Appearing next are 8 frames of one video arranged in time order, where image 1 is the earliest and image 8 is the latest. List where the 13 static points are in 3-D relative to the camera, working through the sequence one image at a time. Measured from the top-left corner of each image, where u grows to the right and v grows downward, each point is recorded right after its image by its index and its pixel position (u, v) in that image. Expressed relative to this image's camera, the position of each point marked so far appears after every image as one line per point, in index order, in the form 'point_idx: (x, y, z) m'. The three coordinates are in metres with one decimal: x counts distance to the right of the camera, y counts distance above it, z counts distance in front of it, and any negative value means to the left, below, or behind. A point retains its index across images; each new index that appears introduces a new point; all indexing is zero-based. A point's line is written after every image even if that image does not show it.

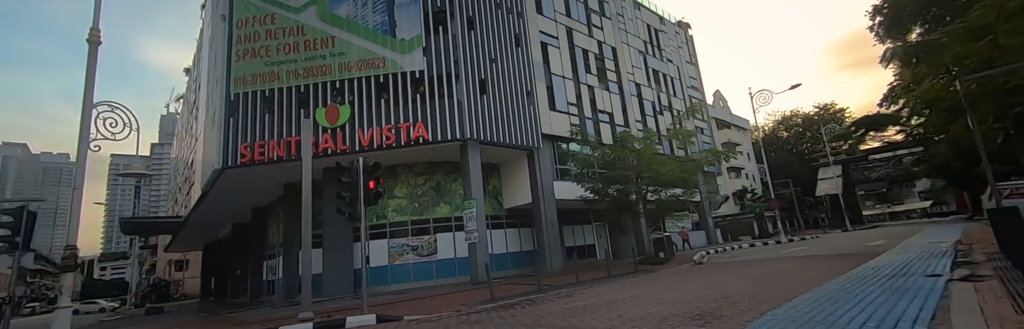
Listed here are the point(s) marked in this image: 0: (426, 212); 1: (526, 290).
0: (-4.0, -2.1, +19.1) m
1: (+0.4, -3.7, +12.3) m
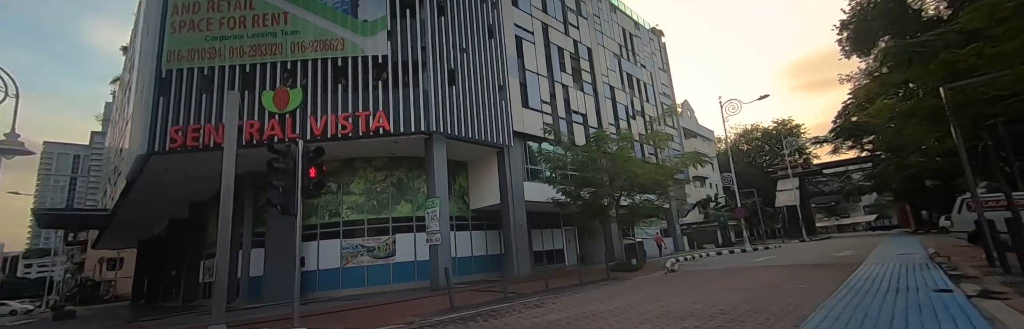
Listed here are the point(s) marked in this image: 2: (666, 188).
0: (-5.4, -1.9, +17.5) m
1: (-0.6, -3.6, +11.1) m
2: (+7.1, -1.1, +19.1) m
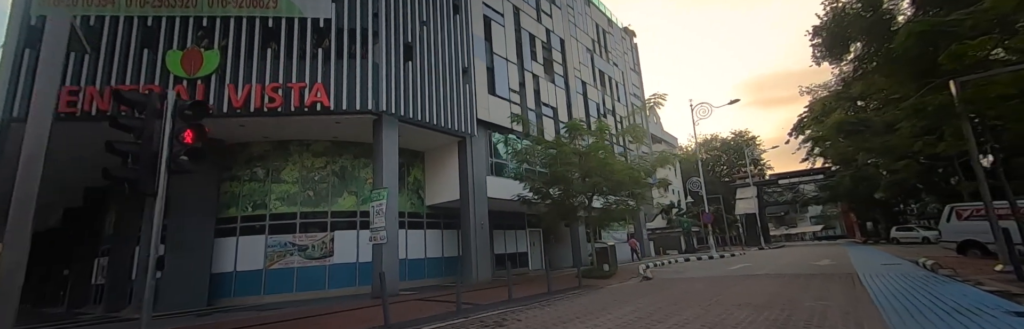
0: (-6.8, -1.4, +15.0) m
1: (-1.5, -3.2, +8.9) m
2: (+5.5, -1.0, +17.6) m
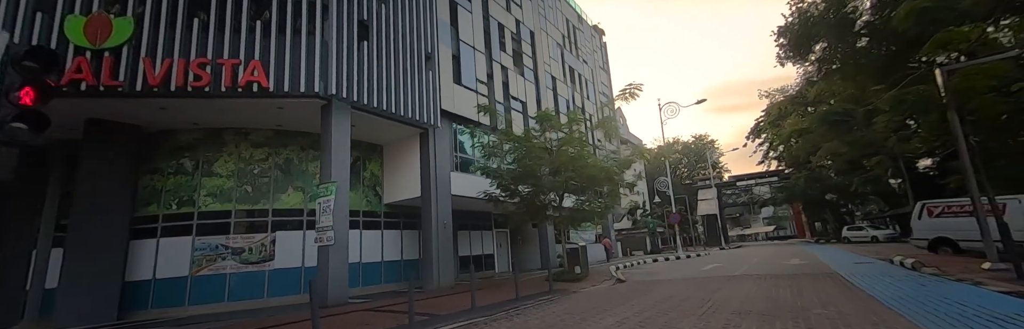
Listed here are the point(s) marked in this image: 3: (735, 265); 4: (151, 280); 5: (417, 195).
0: (-7.9, -1.1, +13.2) m
1: (-2.2, -2.9, +7.6) m
2: (+4.1, -0.8, +16.8) m
3: (+9.5, -4.2, +17.7) m
4: (-10.3, -3.3, +11.9) m
5: (-3.6, -1.2, +15.8) m
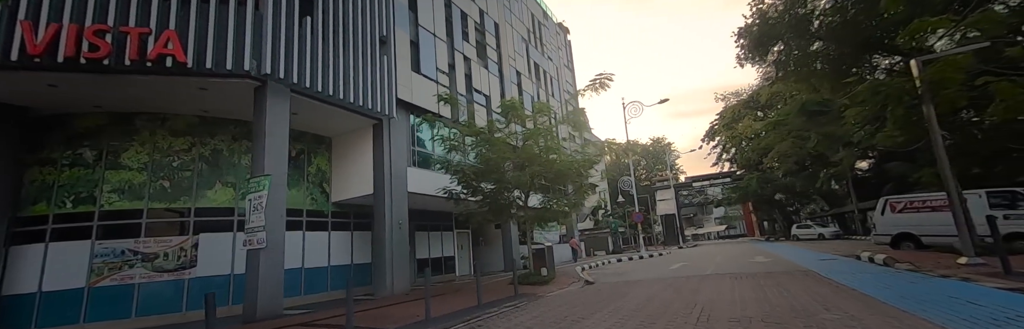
0: (-9.0, -0.9, +11.3) m
1: (-2.7, -2.7, +6.3) m
2: (+2.7, -0.7, +16.0) m
3: (+7.9, -4.1, +17.4) m
4: (-11.3, -3.0, +9.9) m
5: (-4.9, -1.0, +14.3) m
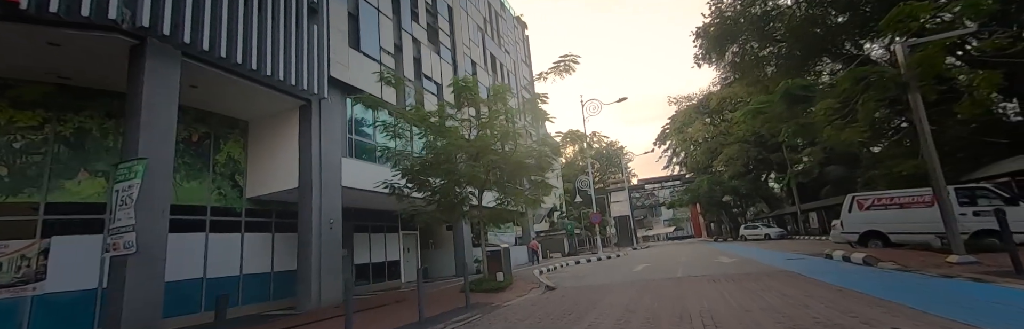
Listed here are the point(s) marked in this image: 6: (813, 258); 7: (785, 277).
0: (-10.0, -0.5, +8.7) m
1: (-3.3, -2.3, +4.3) m
2: (+1.1, -0.5, +14.6) m
3: (+6.1, -4.0, +16.5) m
4: (-12.2, -2.6, +7.0) m
5: (-6.4, -0.6, +12.1) m
6: (+9.1, -2.8, +12.6) m
7: (+5.9, -2.4, +9.0) m
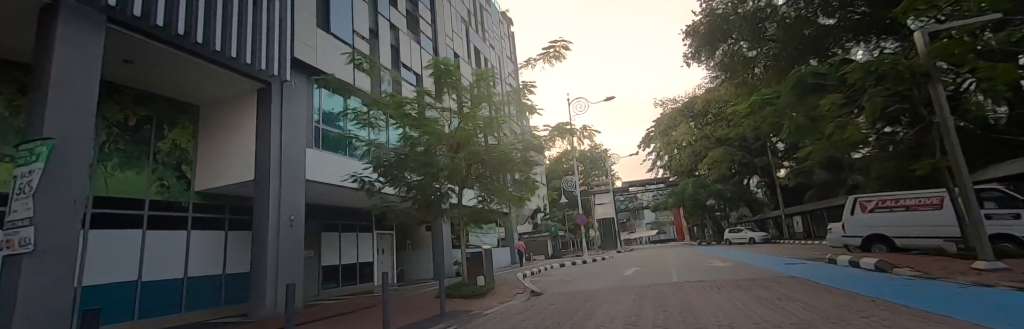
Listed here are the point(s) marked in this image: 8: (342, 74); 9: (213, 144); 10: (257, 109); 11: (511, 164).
0: (-10.4, -0.1, +7.2) m
1: (-3.5, -2.1, +3.1) m
2: (+0.5, -0.3, +13.5) m
3: (+5.4, -3.9, +15.6) m
4: (-12.5, -2.2, +5.4) m
5: (-6.8, -0.4, +10.8) m
6: (+8.6, -2.8, +11.9) m
7: (+5.5, -2.3, +8.2) m
8: (-5.4, +2.8, +13.4) m
9: (-8.1, +0.5, +11.3) m
10: (-6.8, +1.4, +11.1) m
11: (-0.1, 0.0, +12.4) m
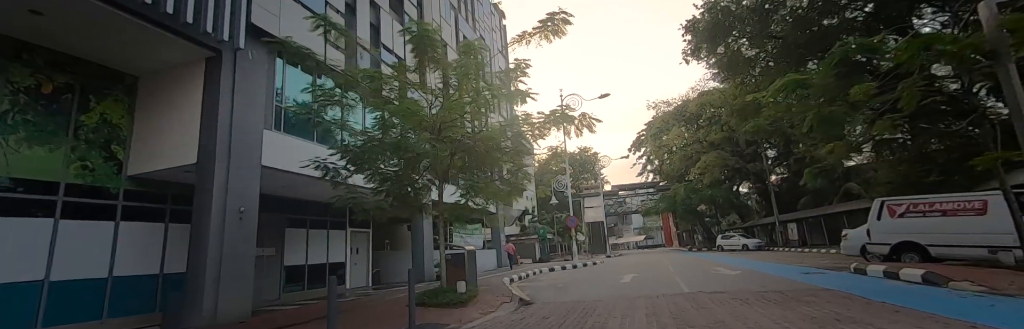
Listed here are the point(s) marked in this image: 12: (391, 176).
0: (-10.5, +0.4, +5.5) m
1: (-3.6, -1.7, +1.5) m
2: (+0.2, -0.1, +12.1) m
3: (+4.9, -3.8, +14.3) m
4: (-12.6, -1.6, +3.6) m
5: (-7.1, +0.1, +9.1) m
6: (+8.2, -2.8, +10.6) m
7: (+5.3, -2.2, +6.8) m
8: (-5.7, +3.2, +11.8) m
9: (-8.3, +1.0, +9.7) m
10: (-7.0, +1.8, +9.5) m
11: (-0.4, +0.3, +11.0) m
12: (-3.1, -0.3, +10.4) m
